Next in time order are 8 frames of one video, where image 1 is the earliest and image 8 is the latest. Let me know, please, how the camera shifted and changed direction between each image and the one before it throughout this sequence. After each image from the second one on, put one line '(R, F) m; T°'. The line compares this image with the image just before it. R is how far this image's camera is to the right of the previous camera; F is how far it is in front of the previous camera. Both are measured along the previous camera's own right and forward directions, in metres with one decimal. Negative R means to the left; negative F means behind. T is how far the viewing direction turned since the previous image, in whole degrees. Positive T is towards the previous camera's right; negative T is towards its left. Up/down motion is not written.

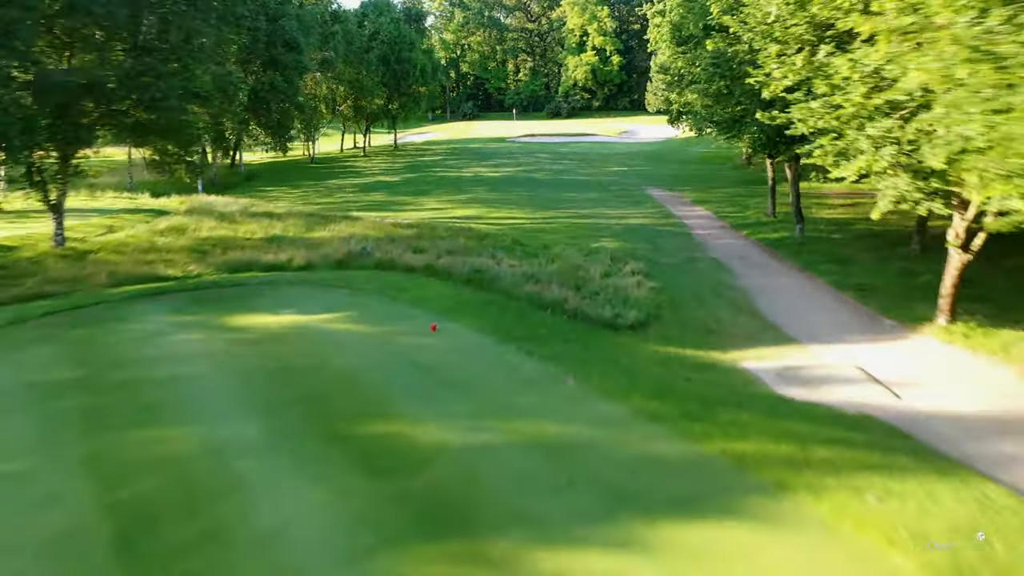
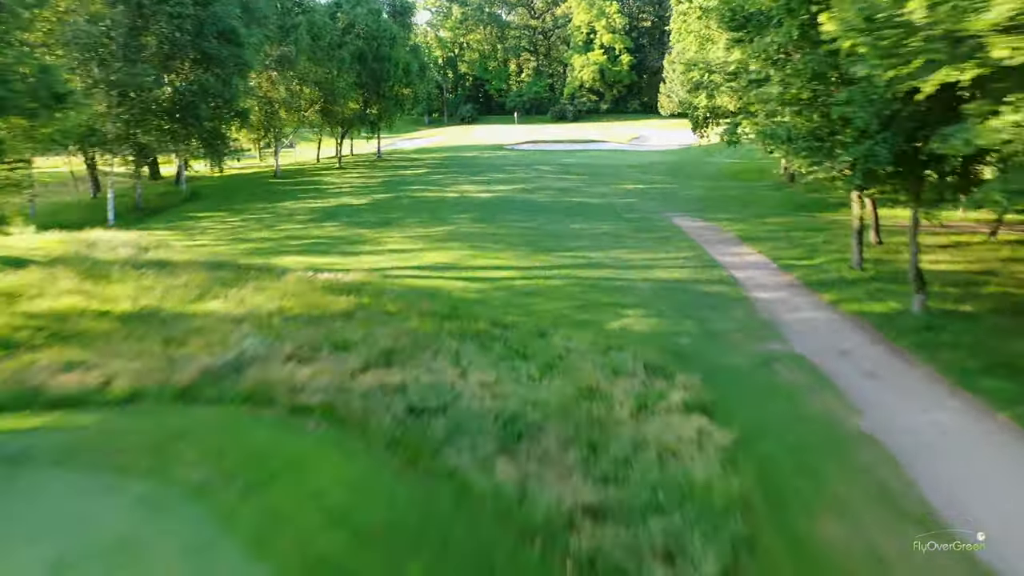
(+0.3, +4.4) m; 0°
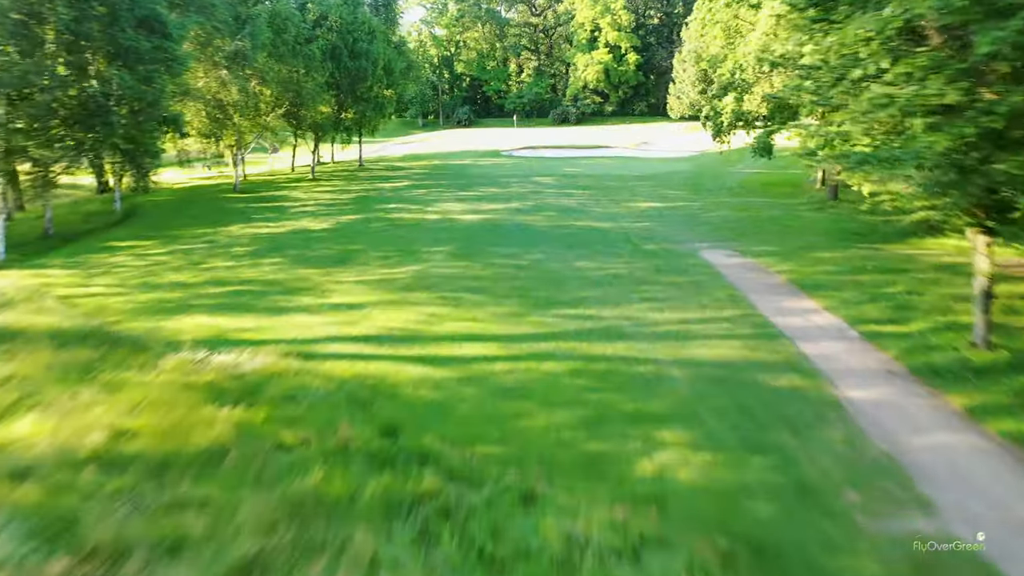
(+0.2, +3.4) m; 0°
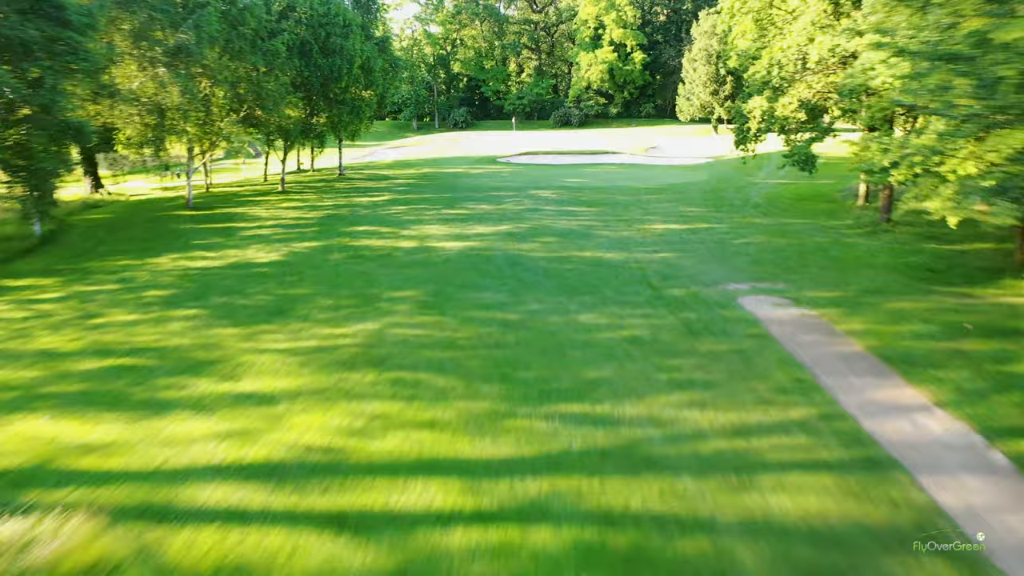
(+0.2, +3.0) m; 0°
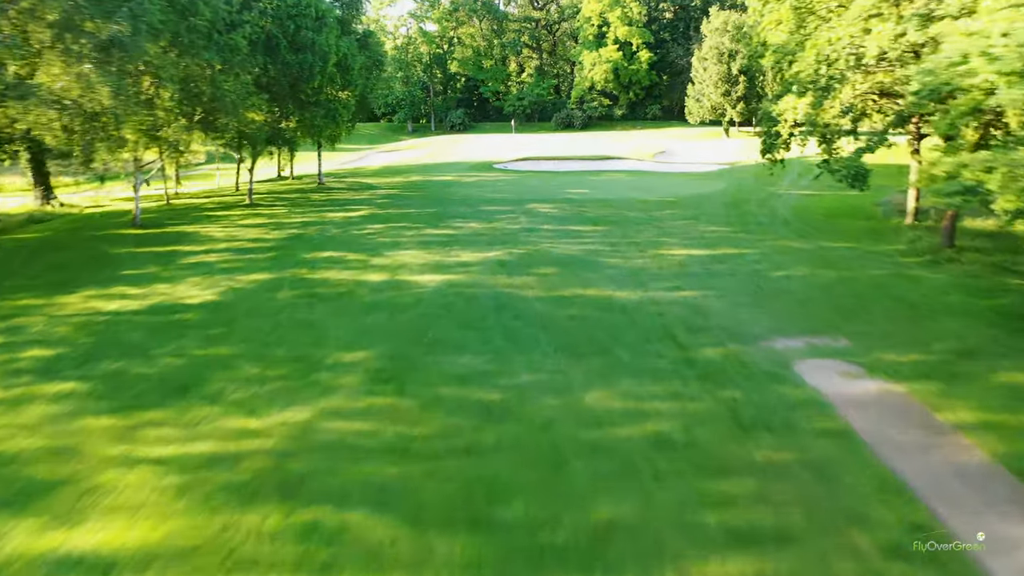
(+0.2, +2.5) m; 0°
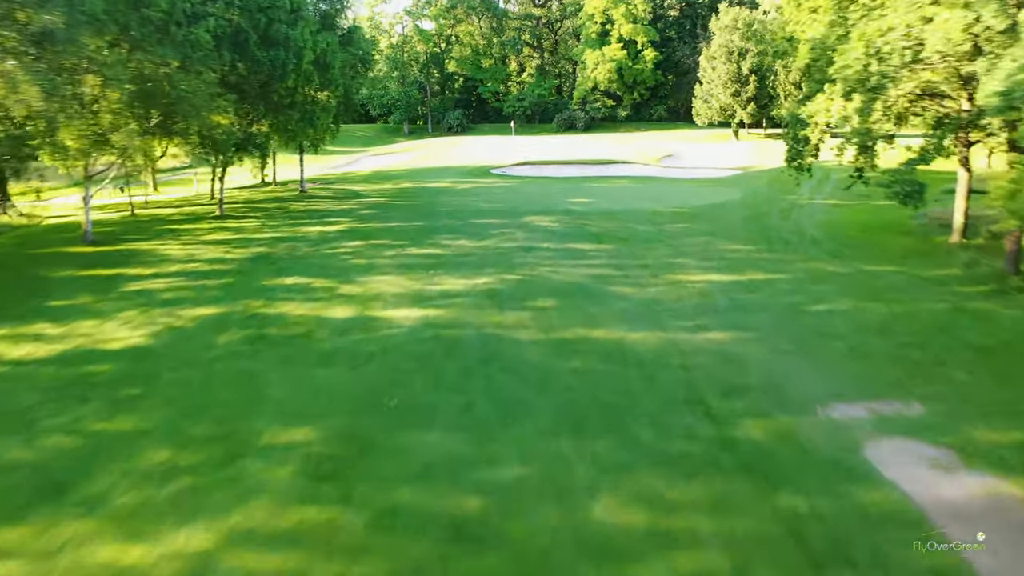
(+0.1, +1.9) m; 0°
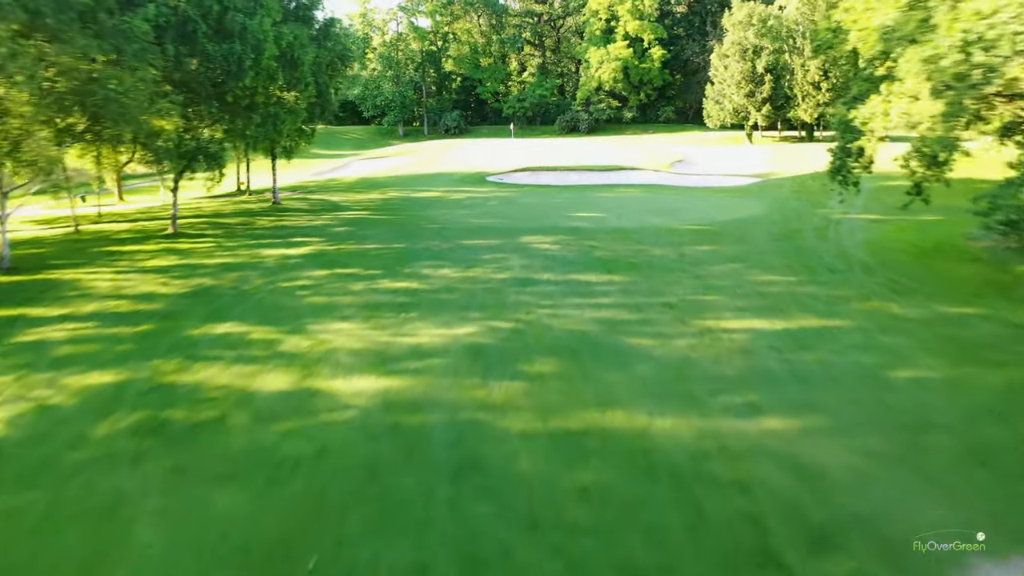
(+0.1, +2.4) m; 0°
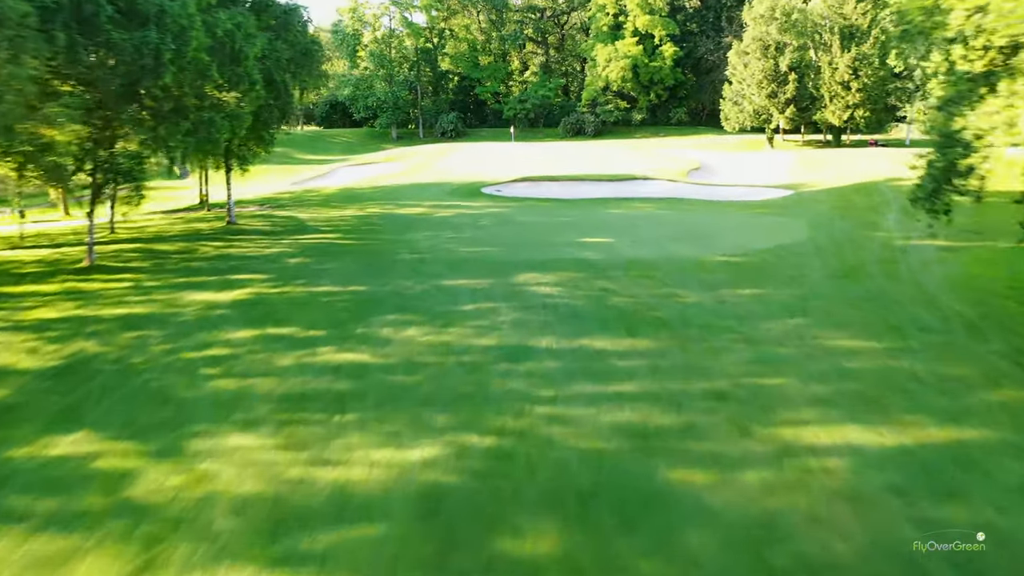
(+0.2, +3.2) m; 0°
